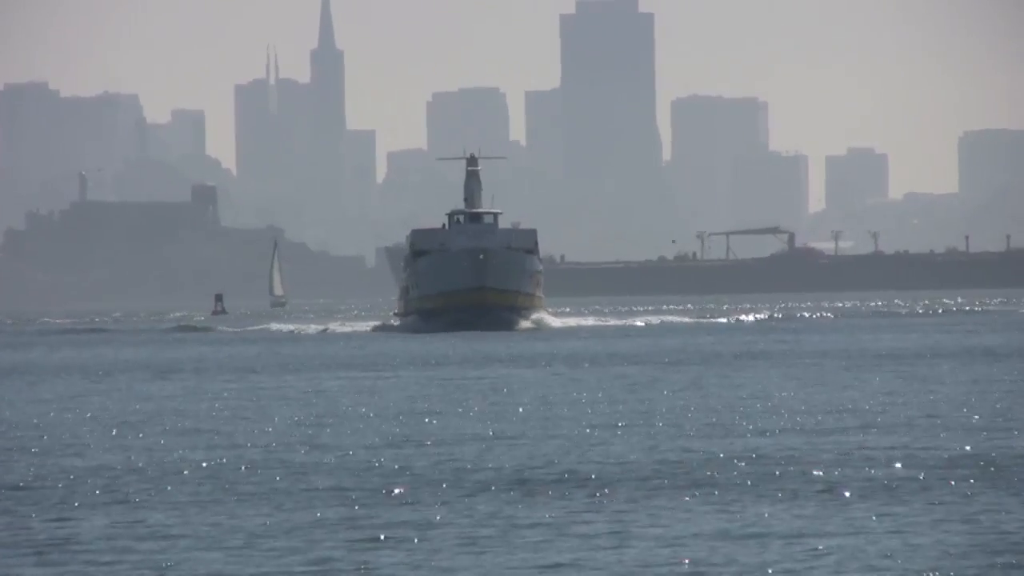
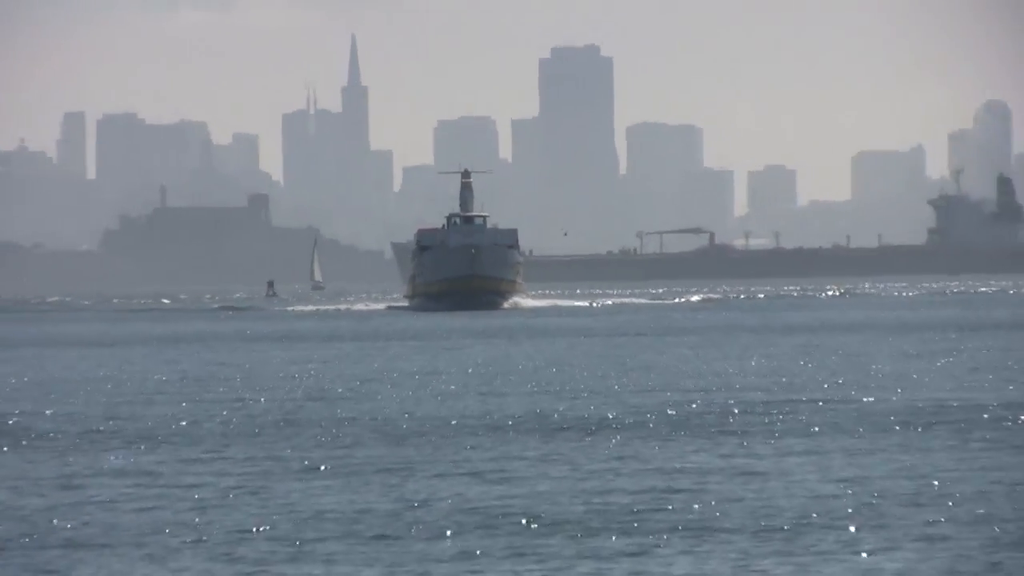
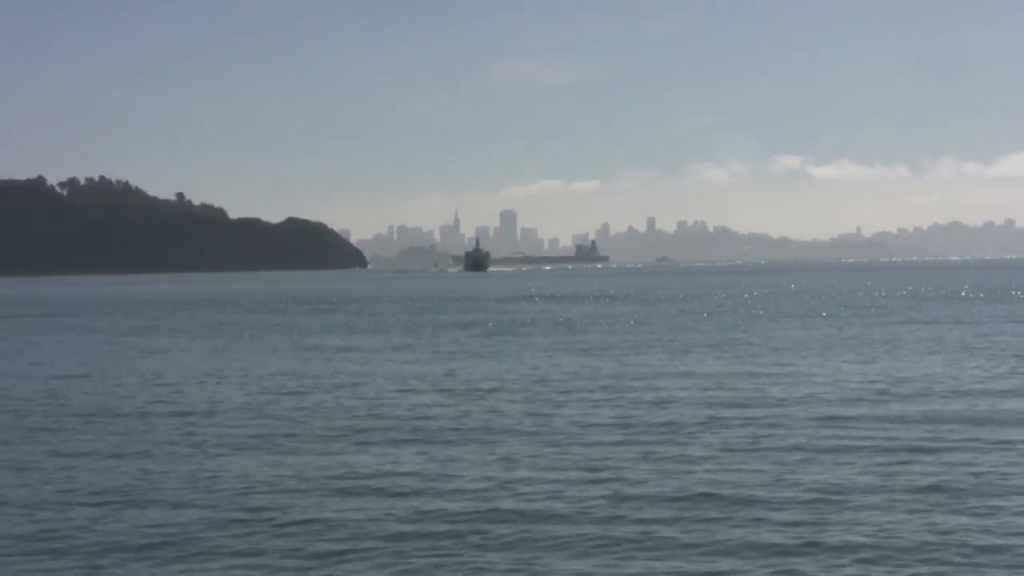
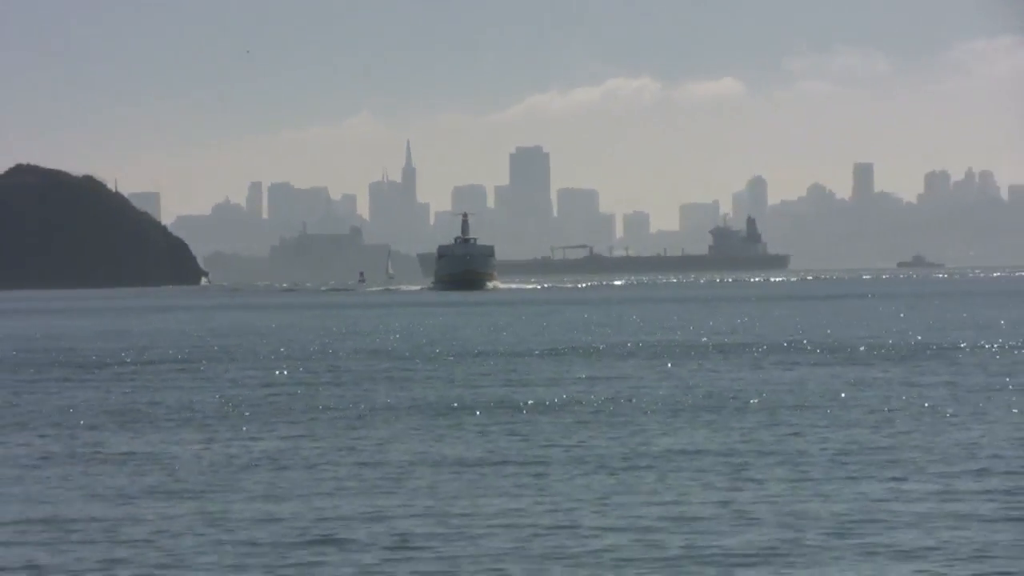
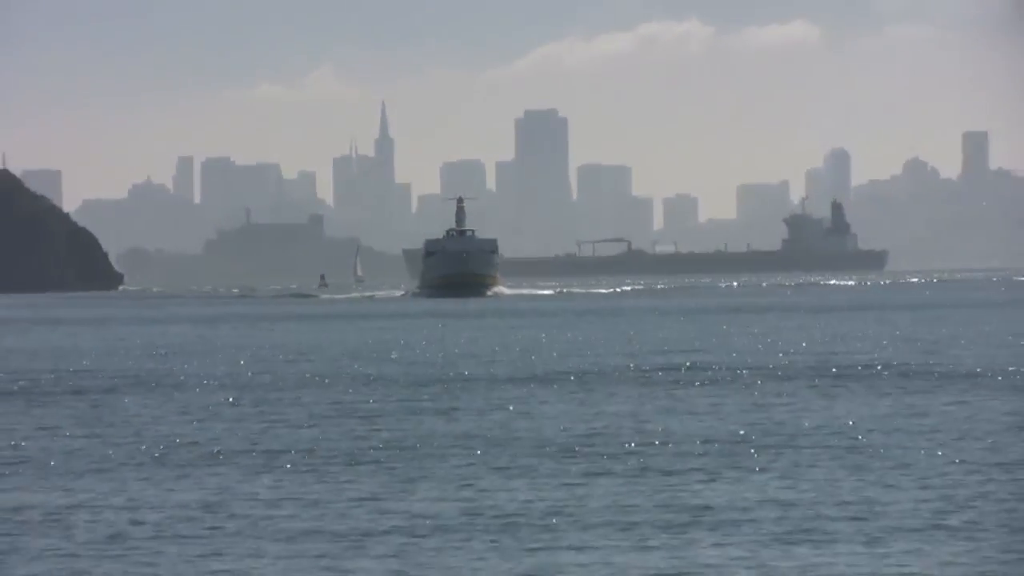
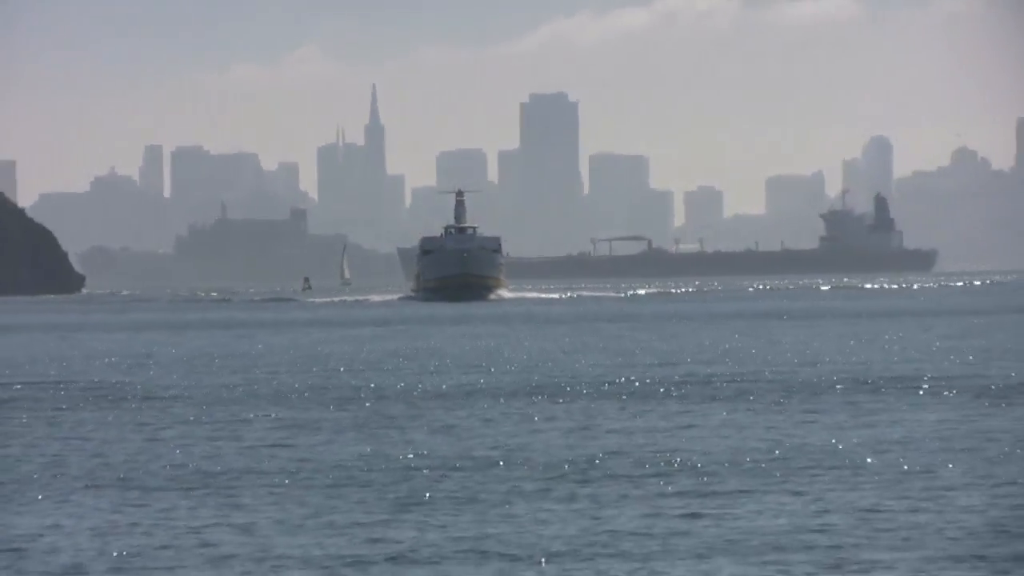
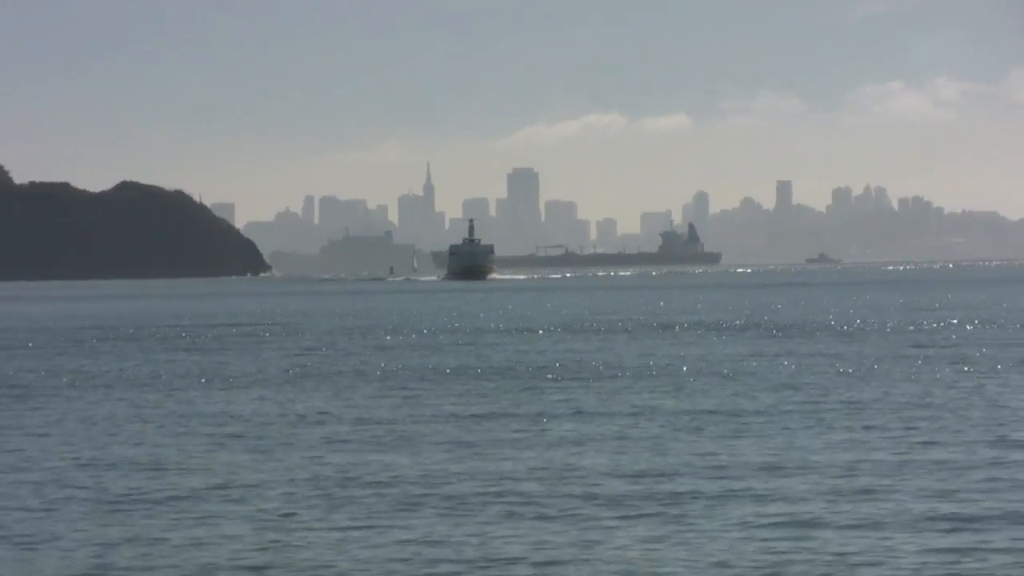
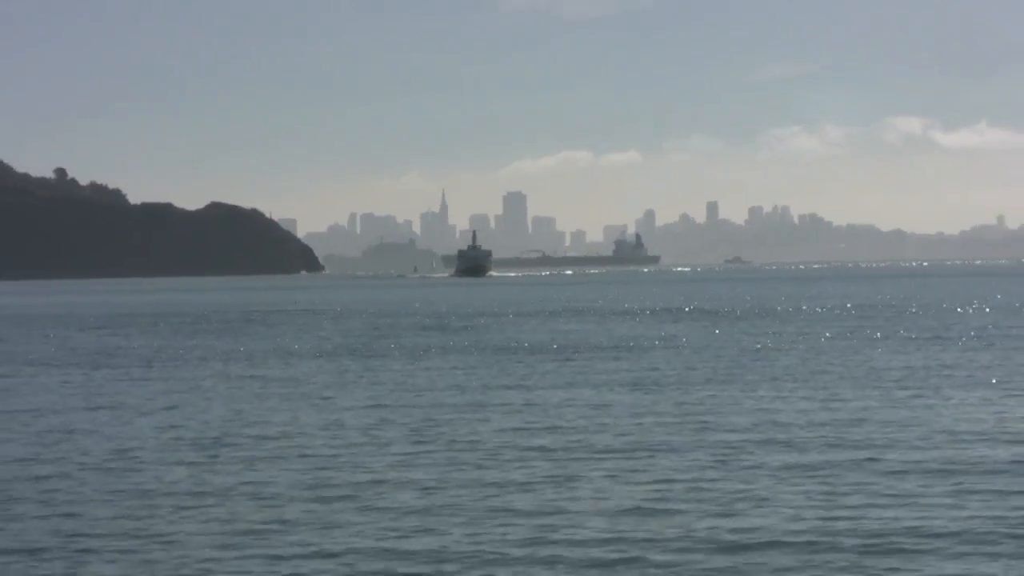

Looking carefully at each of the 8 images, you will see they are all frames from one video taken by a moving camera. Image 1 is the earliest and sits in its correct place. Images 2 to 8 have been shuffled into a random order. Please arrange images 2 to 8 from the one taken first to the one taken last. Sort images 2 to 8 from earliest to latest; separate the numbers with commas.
2, 6, 5, 4, 7, 8, 3
